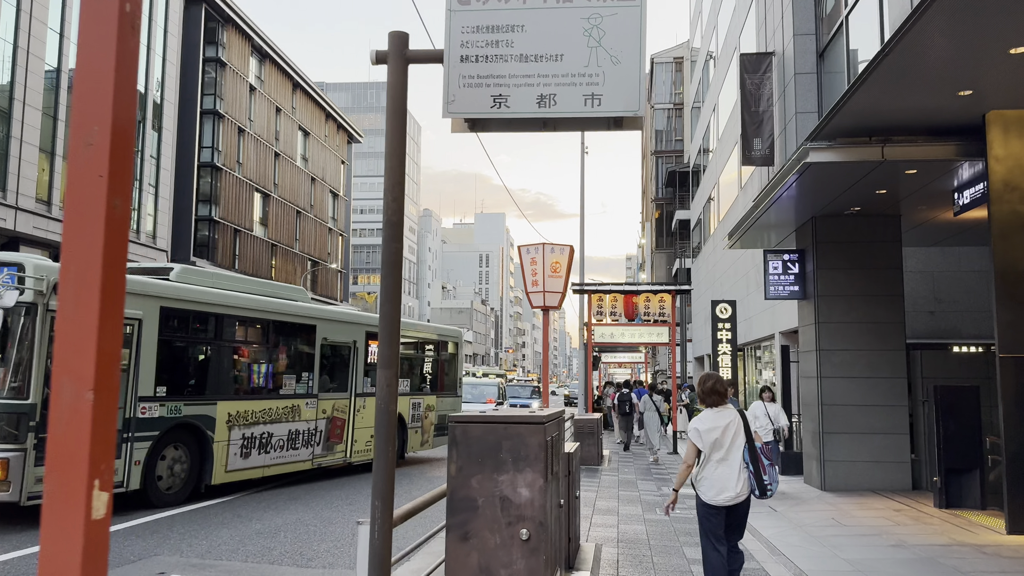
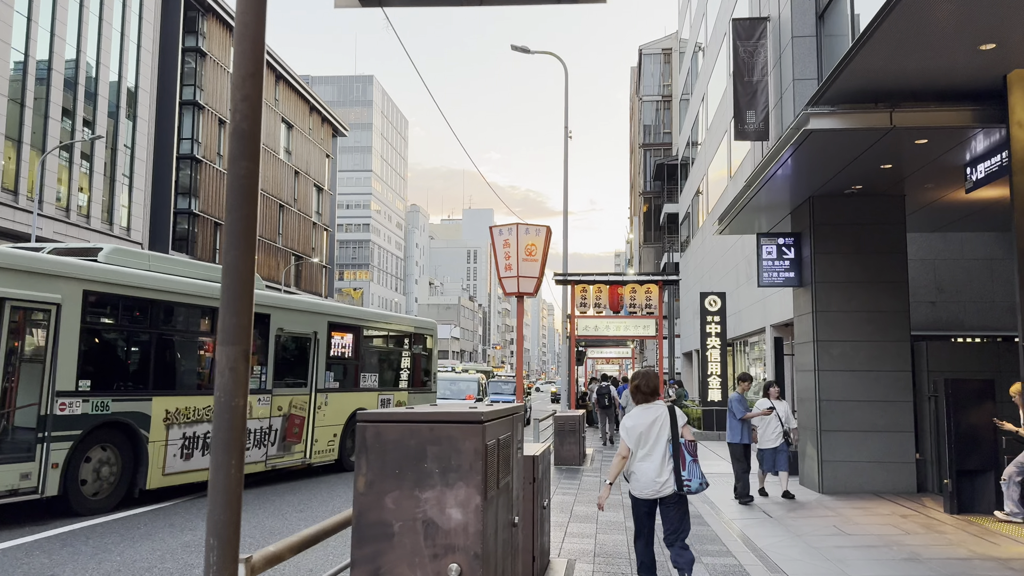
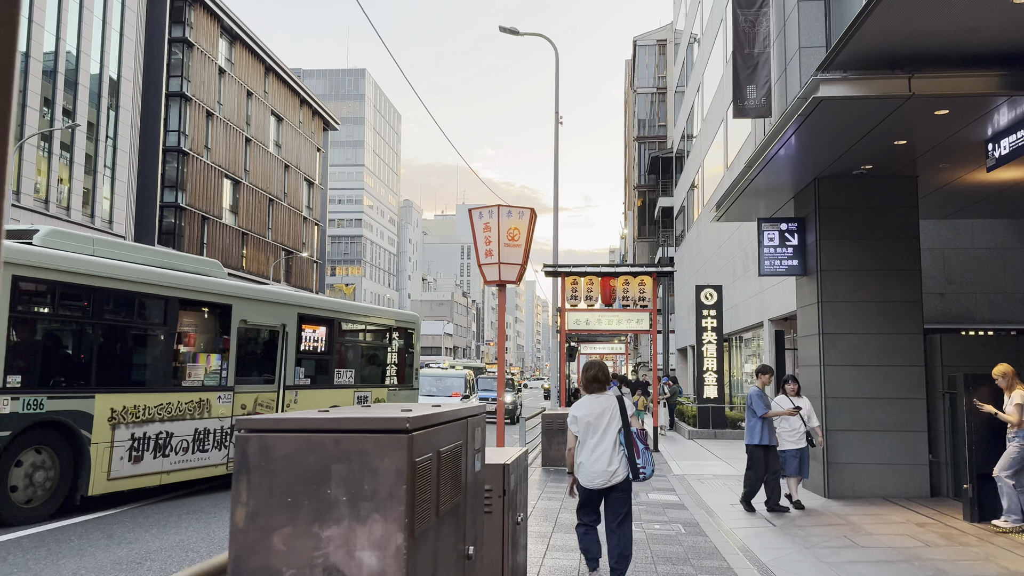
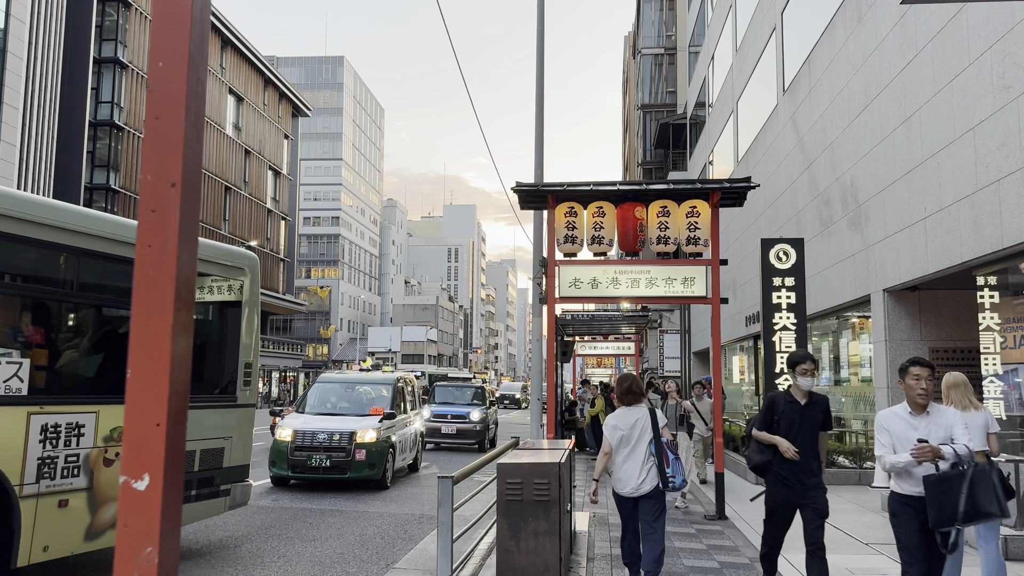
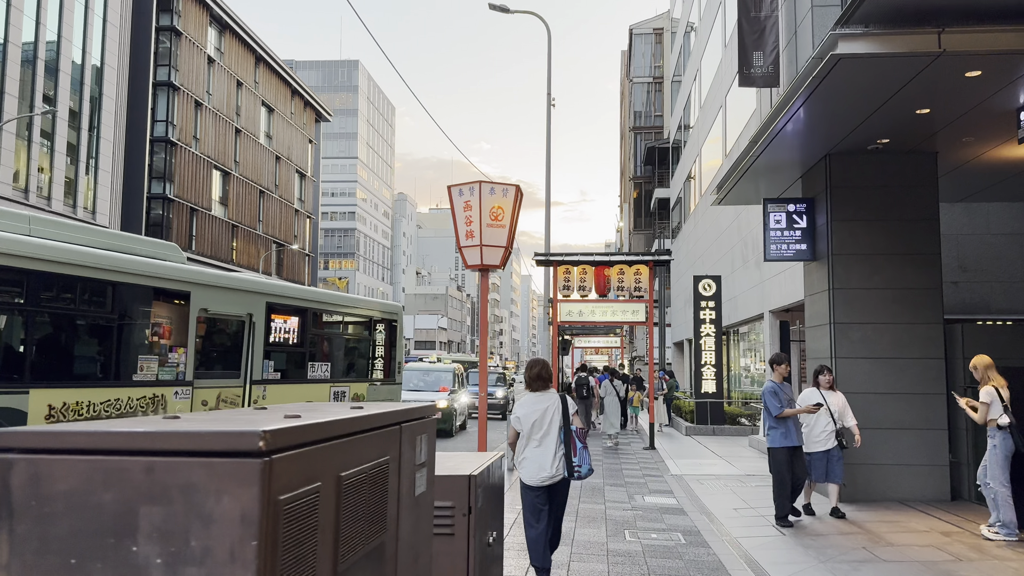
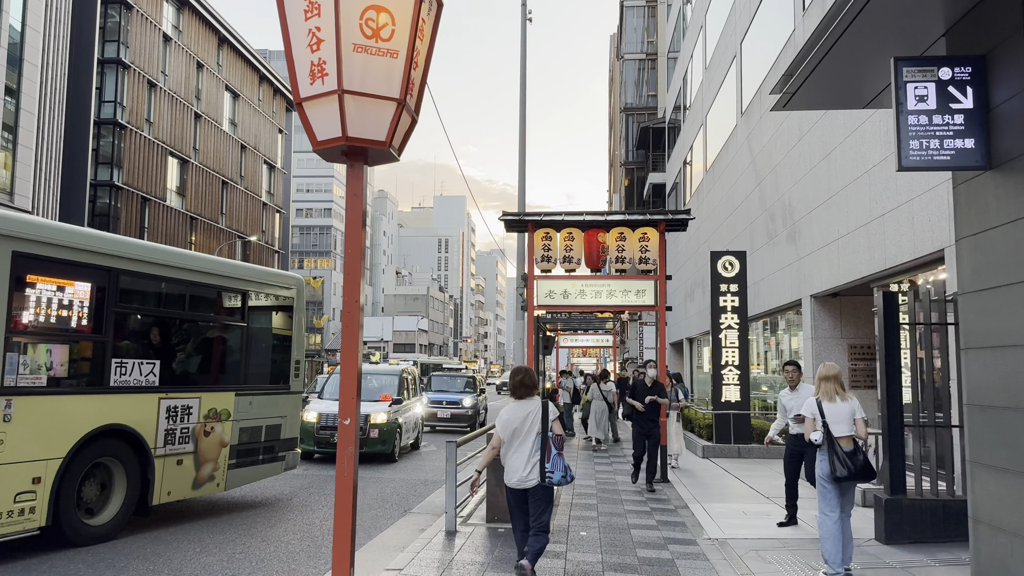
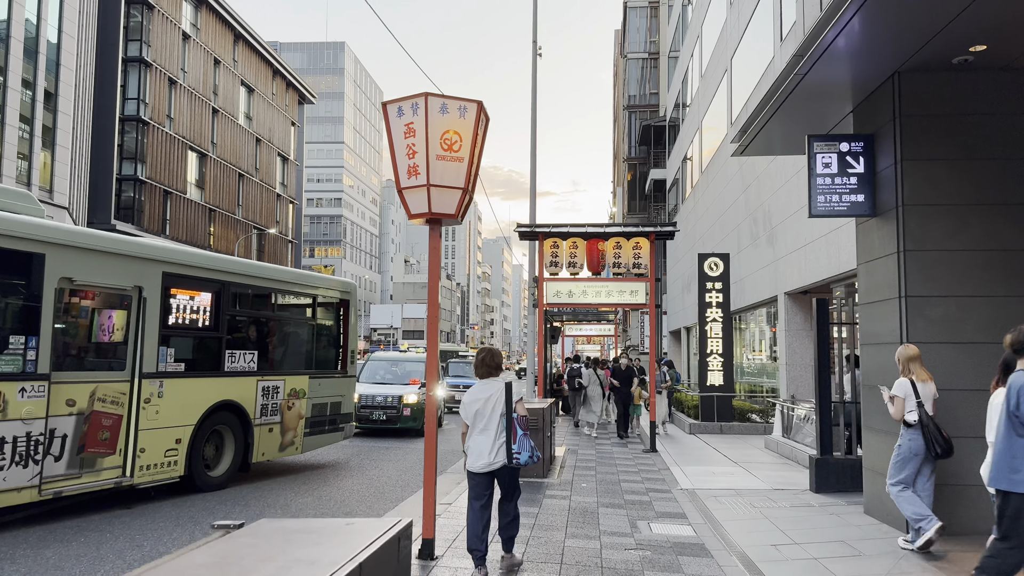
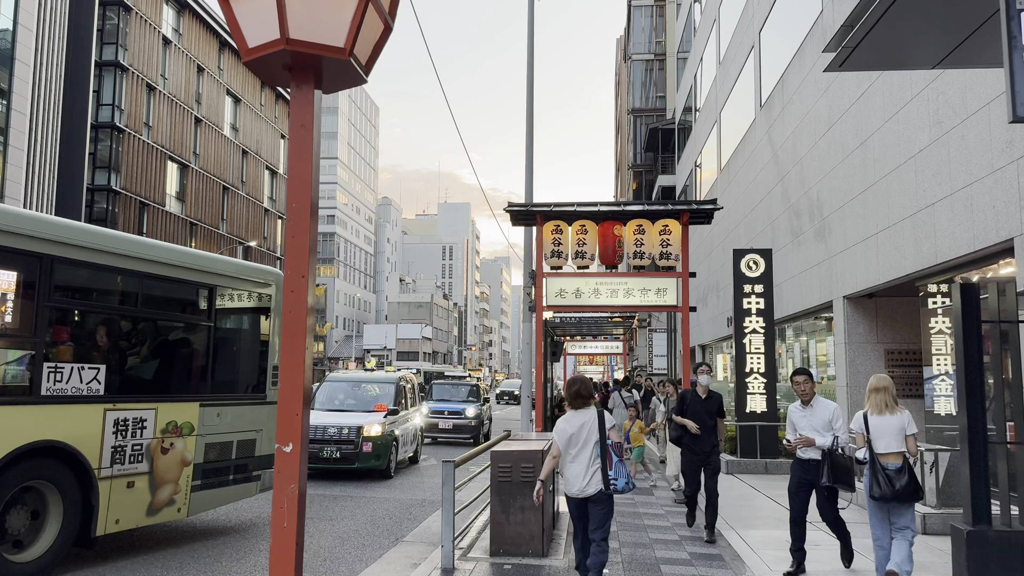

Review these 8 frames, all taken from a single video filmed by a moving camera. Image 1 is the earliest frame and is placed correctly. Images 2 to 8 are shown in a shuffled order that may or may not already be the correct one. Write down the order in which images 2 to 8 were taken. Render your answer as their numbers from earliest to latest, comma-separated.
2, 3, 5, 7, 6, 8, 4
